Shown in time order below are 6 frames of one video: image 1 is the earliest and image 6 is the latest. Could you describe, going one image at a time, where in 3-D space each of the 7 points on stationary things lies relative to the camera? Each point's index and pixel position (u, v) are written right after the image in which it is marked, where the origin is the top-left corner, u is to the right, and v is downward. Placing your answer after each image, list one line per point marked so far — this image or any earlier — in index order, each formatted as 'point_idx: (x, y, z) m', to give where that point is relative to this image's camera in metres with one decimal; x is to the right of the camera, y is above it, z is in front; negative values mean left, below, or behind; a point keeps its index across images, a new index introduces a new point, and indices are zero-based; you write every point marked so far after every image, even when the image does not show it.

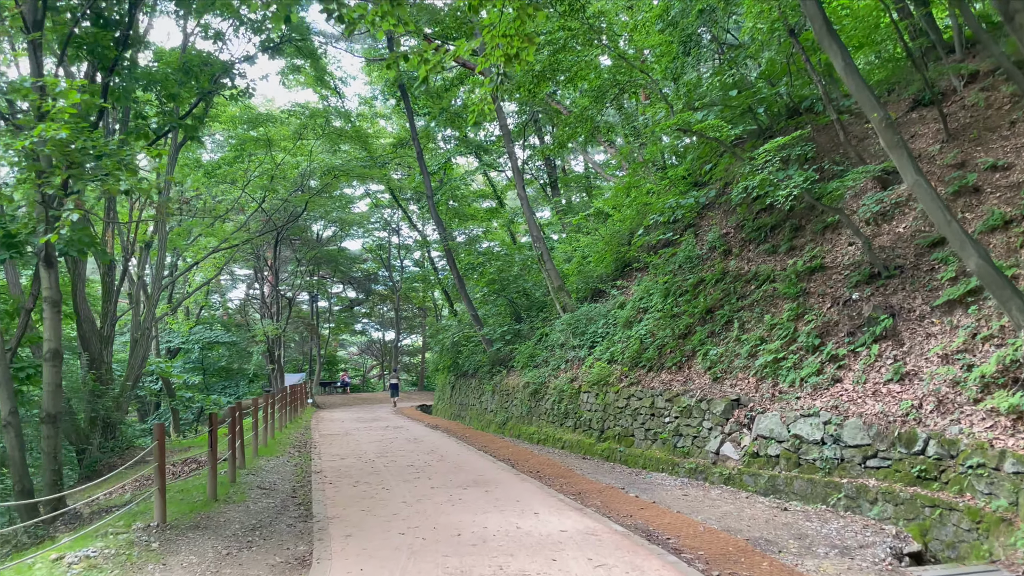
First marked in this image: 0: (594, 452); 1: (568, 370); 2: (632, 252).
0: (+1.0, -2.0, +10.2) m
1: (+0.8, -1.2, +12.2) m
2: (+2.0, +0.6, +13.6) m
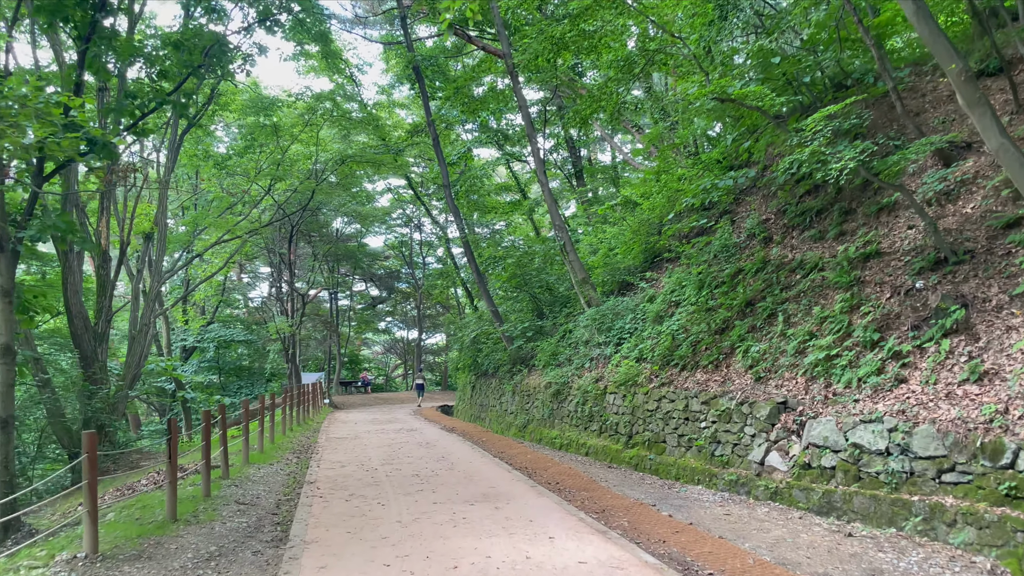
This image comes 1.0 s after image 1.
0: (+1.2, -1.9, +9.2) m
1: (+1.1, -1.1, +11.2) m
2: (+2.3, +0.7, +12.6) m
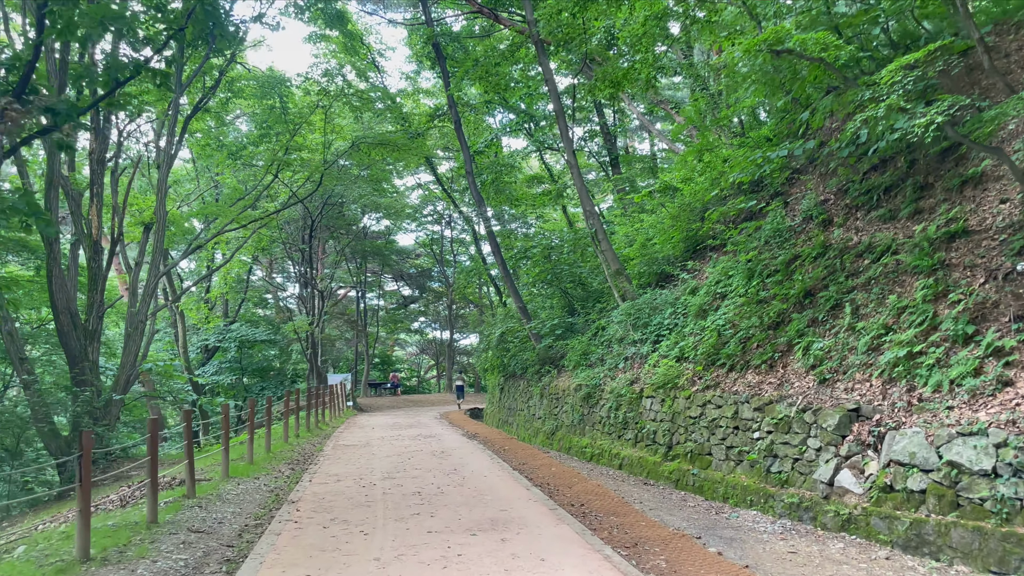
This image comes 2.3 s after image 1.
0: (+1.4, -1.8, +8.0) m
1: (+1.4, -1.0, +10.0) m
2: (+2.7, +0.8, +11.4) m
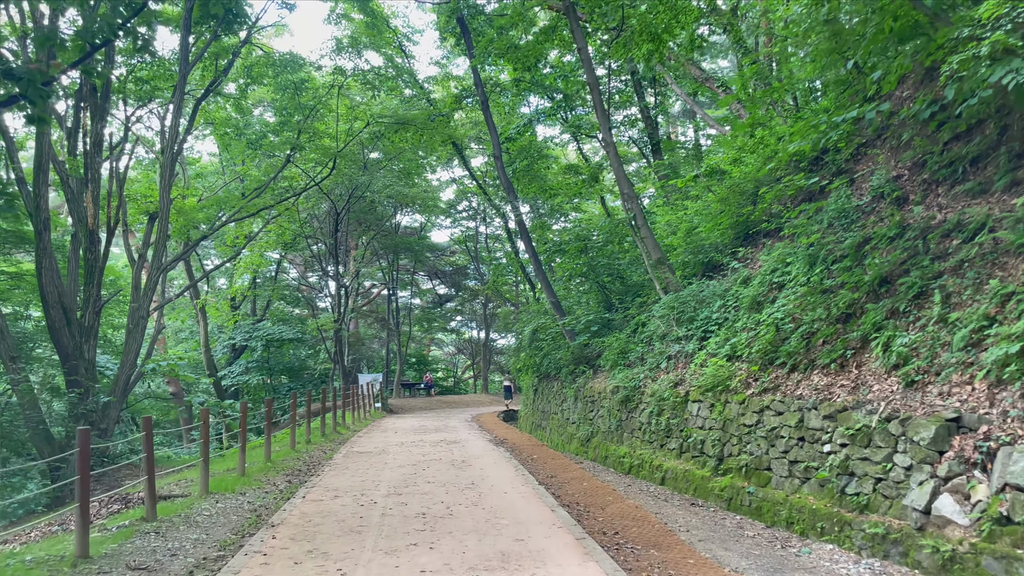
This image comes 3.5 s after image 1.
0: (+1.6, -1.7, +6.9) m
1: (+1.7, -0.9, +8.9) m
2: (+3.1, +0.9, +10.2) m
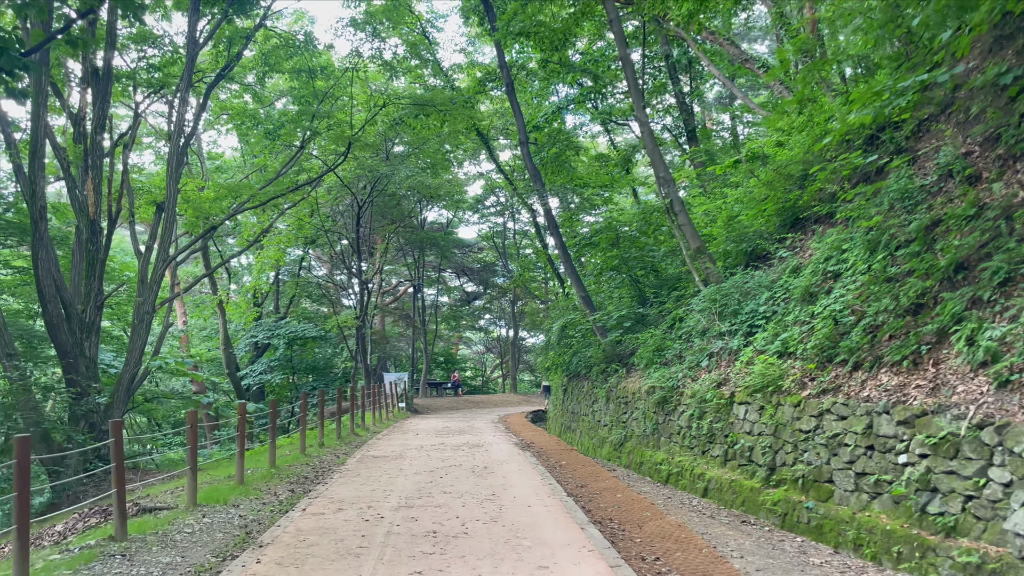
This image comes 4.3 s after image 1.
0: (+1.8, -1.6, +6.2) m
1: (+2.0, -0.8, +8.2) m
2: (+3.4, +1.0, +9.4) m
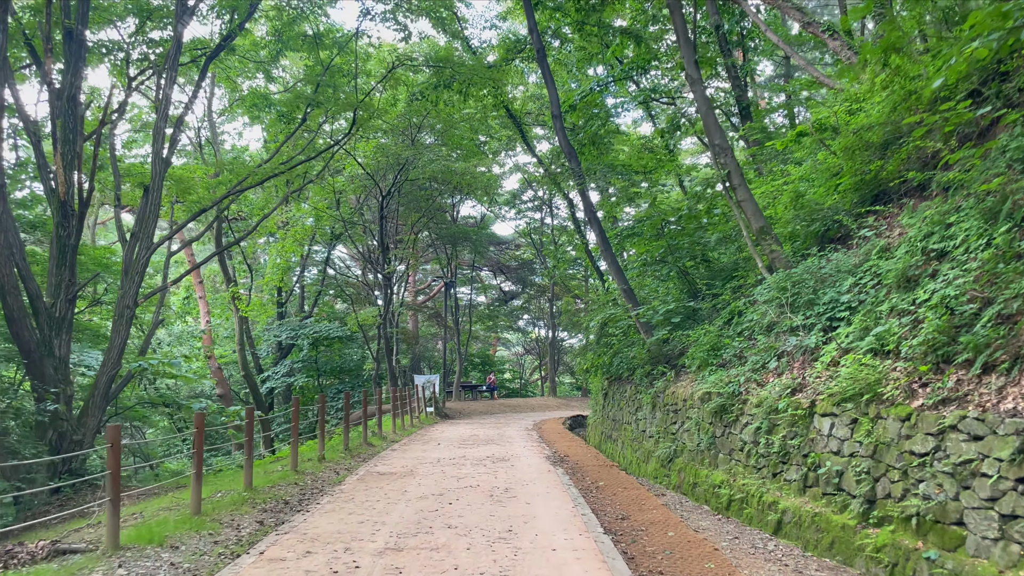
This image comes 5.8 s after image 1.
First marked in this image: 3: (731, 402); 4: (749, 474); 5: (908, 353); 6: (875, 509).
0: (+2.0, -1.5, +4.7) m
1: (+2.2, -0.7, +6.7) m
2: (+3.6, +1.2, +7.9) m
3: (+1.9, -1.0, +7.2) m
4: (+1.9, -1.5, +6.6) m
5: (+2.5, -0.4, +5.2) m
6: (+2.1, -1.3, +4.8) m
